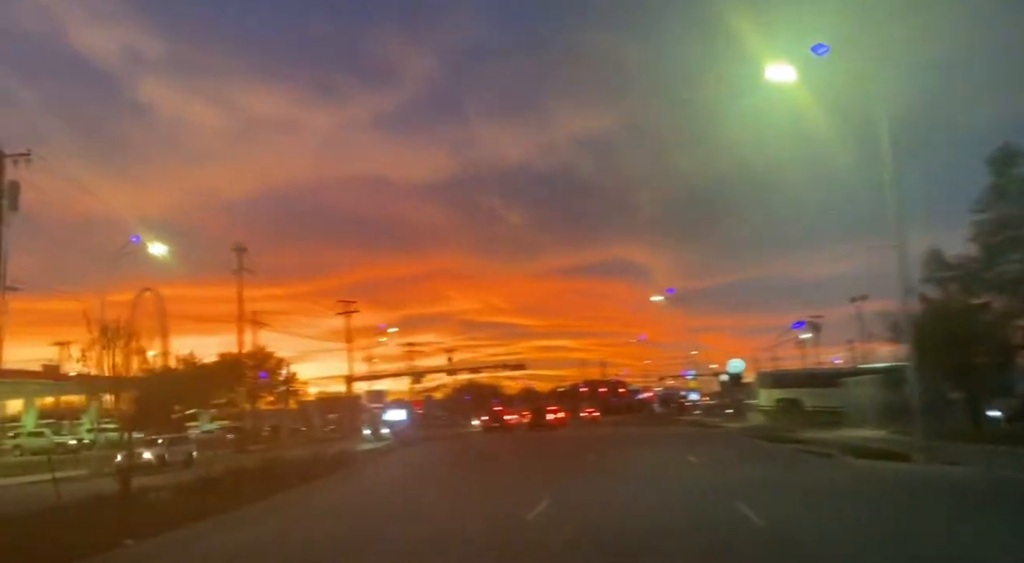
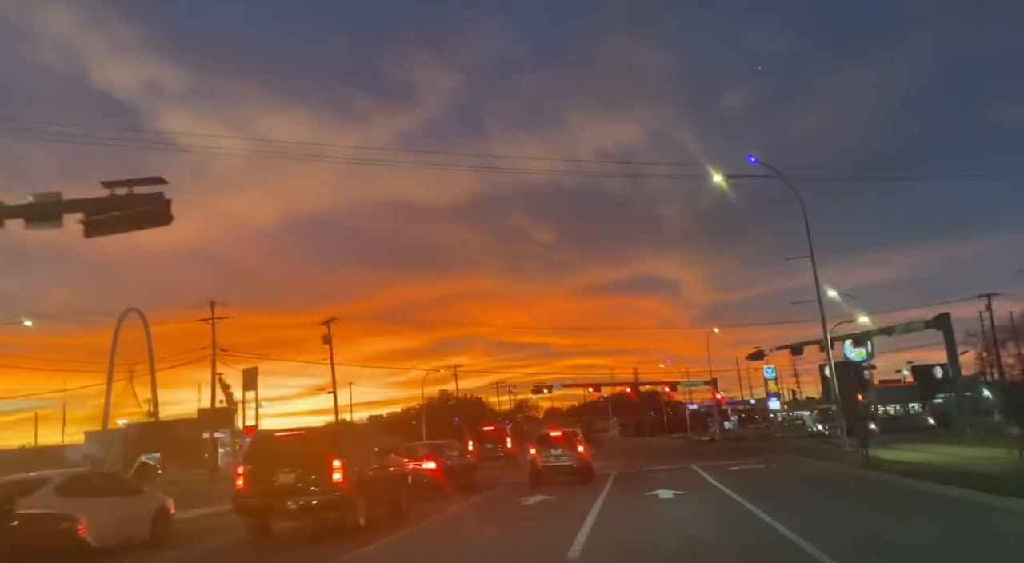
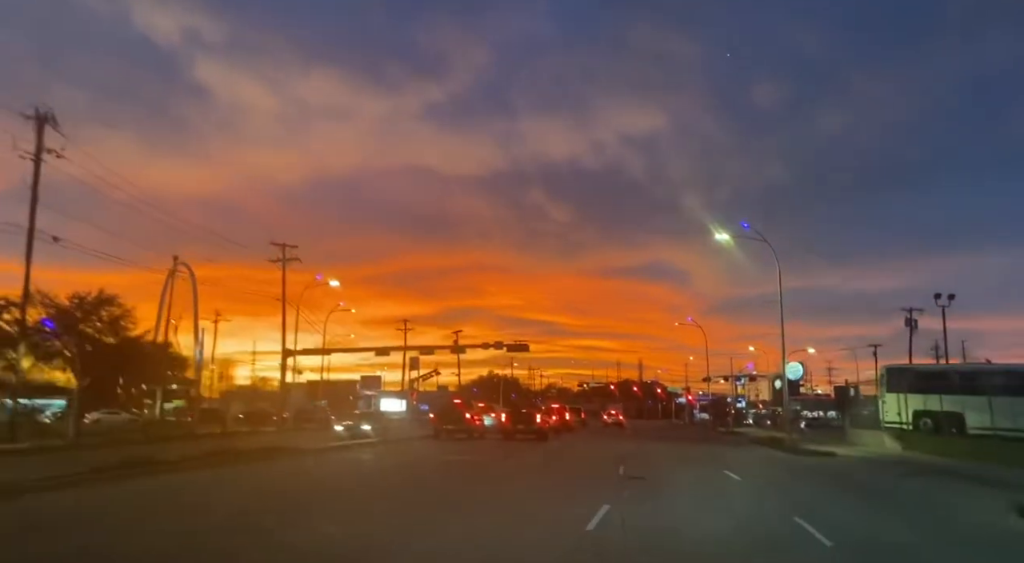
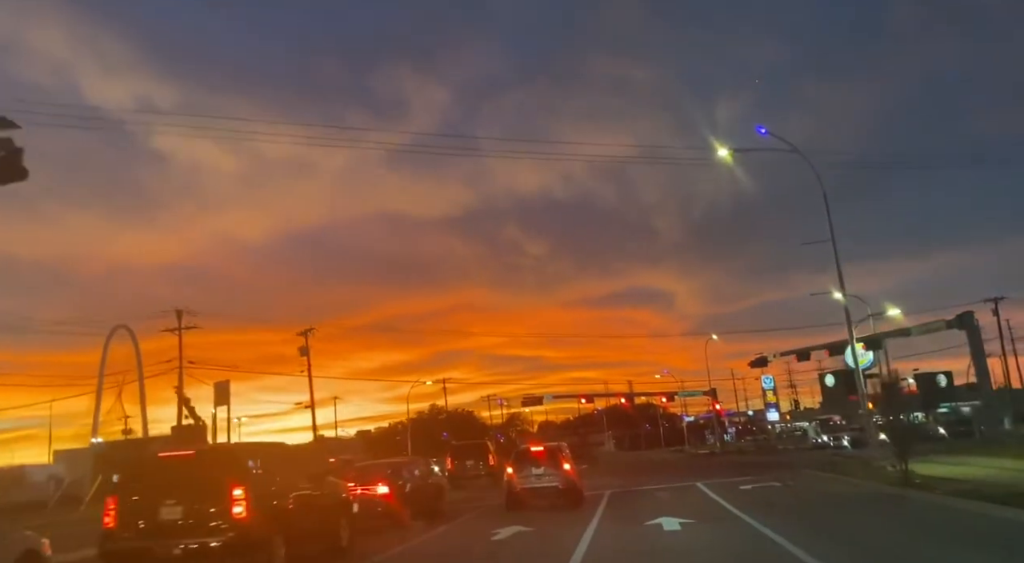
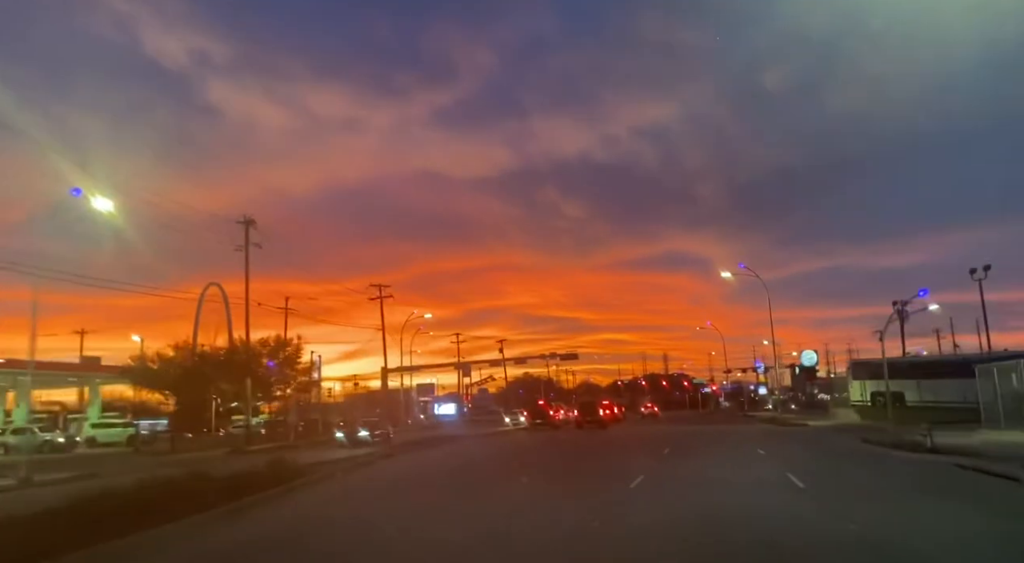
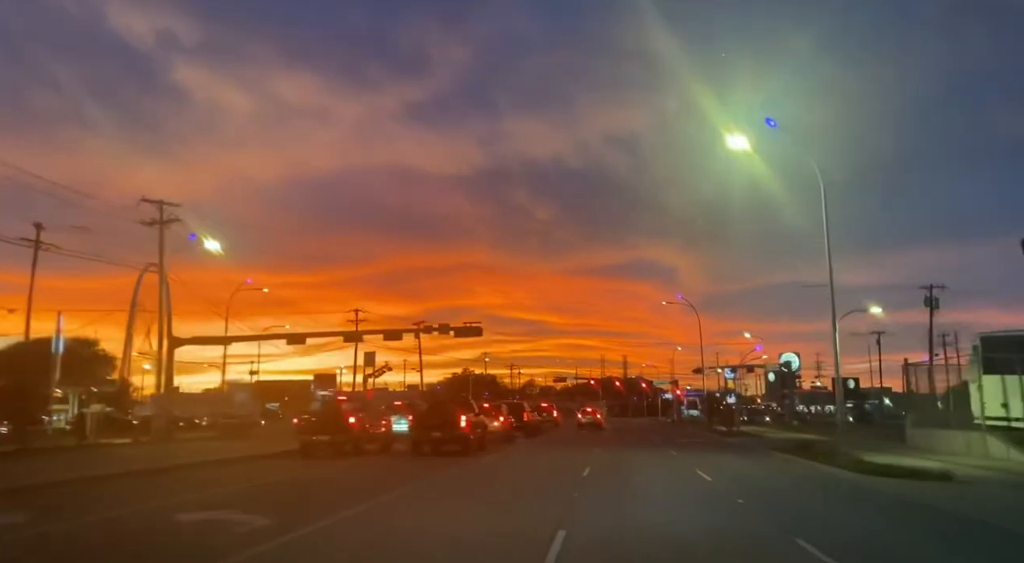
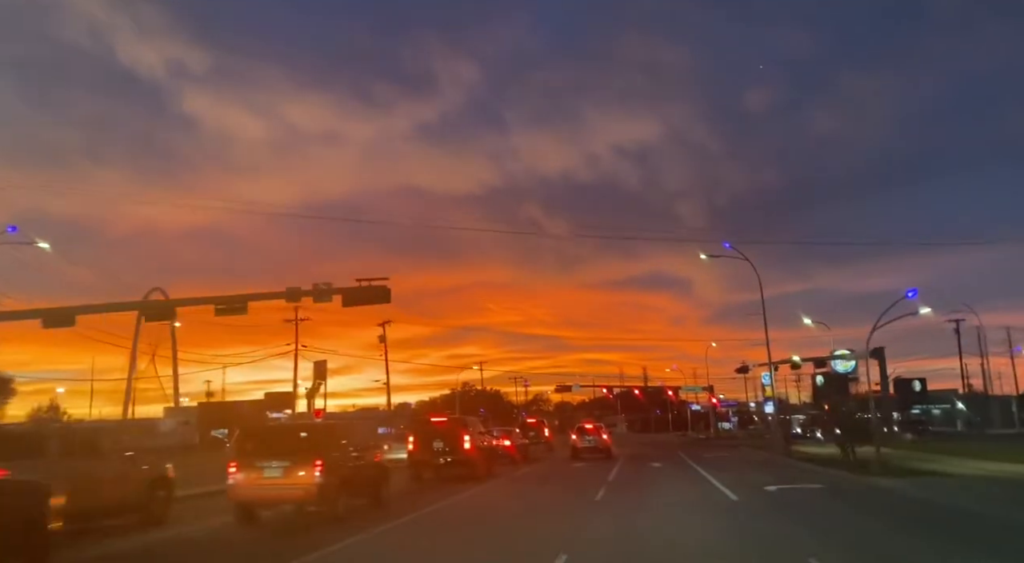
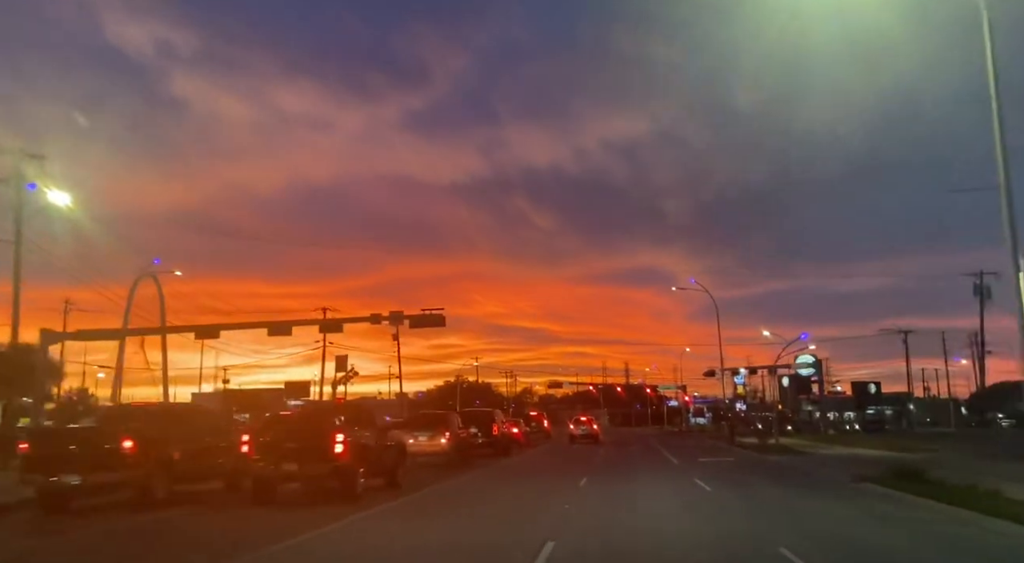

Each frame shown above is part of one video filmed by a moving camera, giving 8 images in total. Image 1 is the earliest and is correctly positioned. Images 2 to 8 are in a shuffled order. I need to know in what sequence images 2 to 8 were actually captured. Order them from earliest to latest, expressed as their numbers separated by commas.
5, 3, 6, 8, 7, 2, 4
